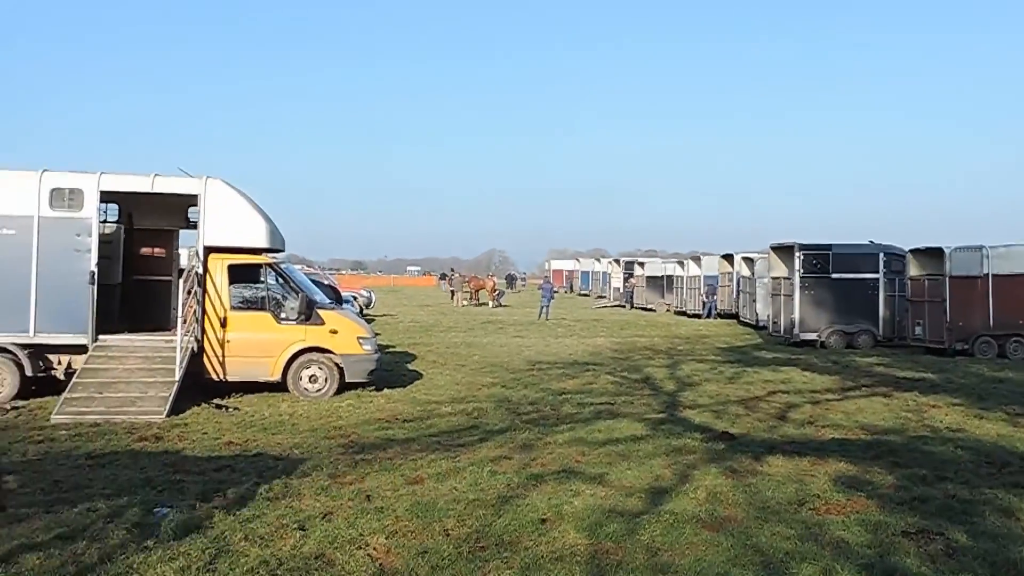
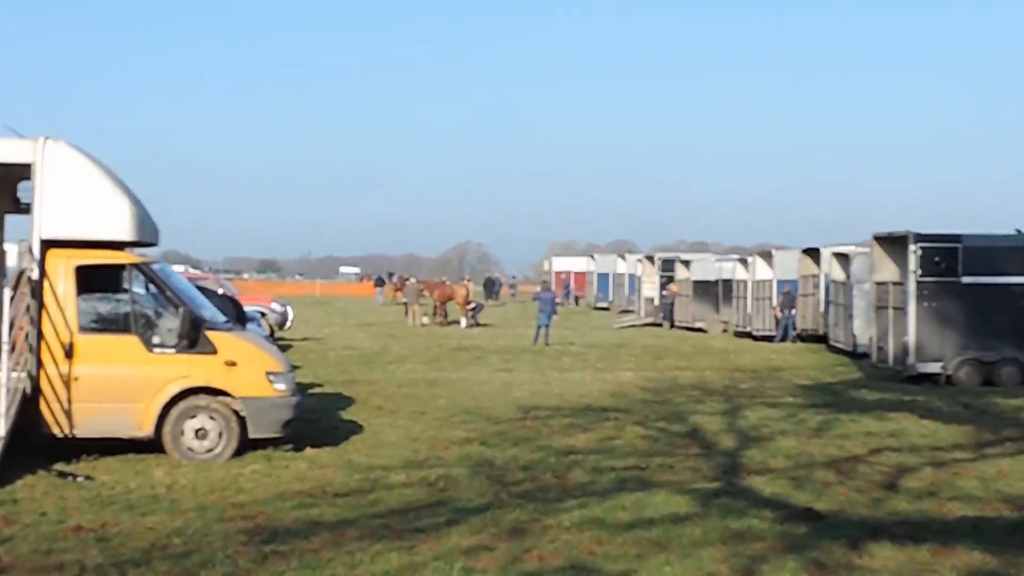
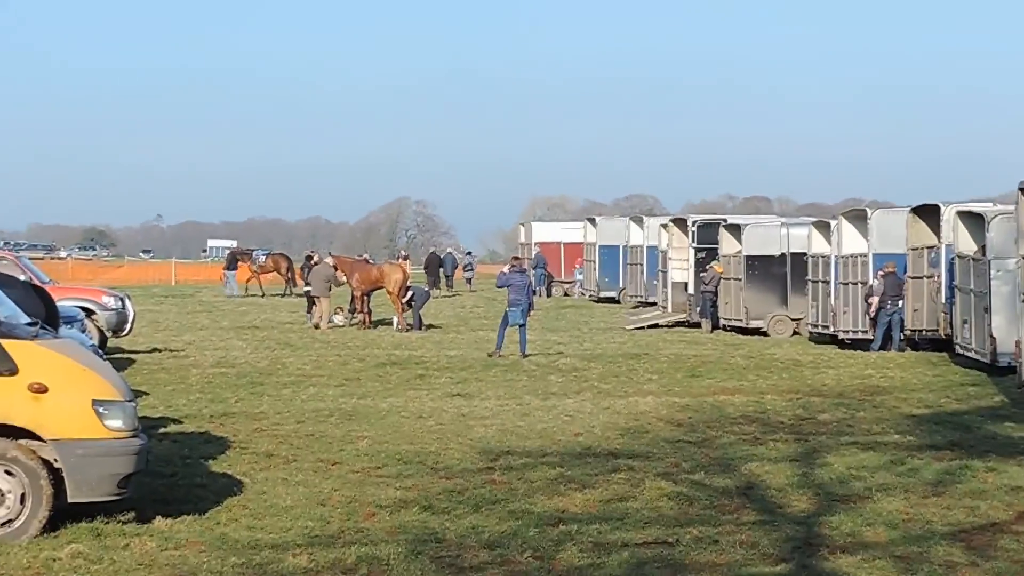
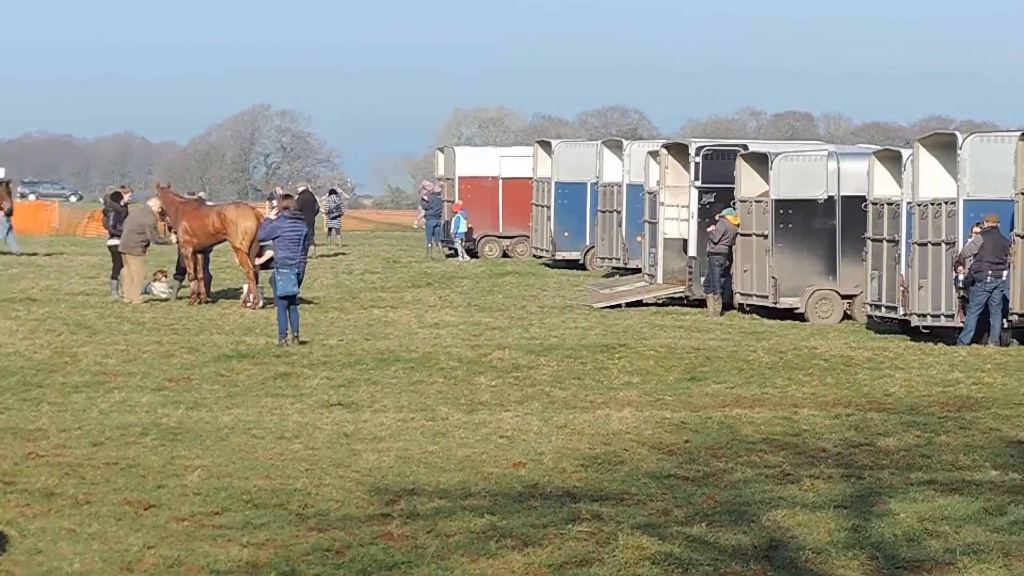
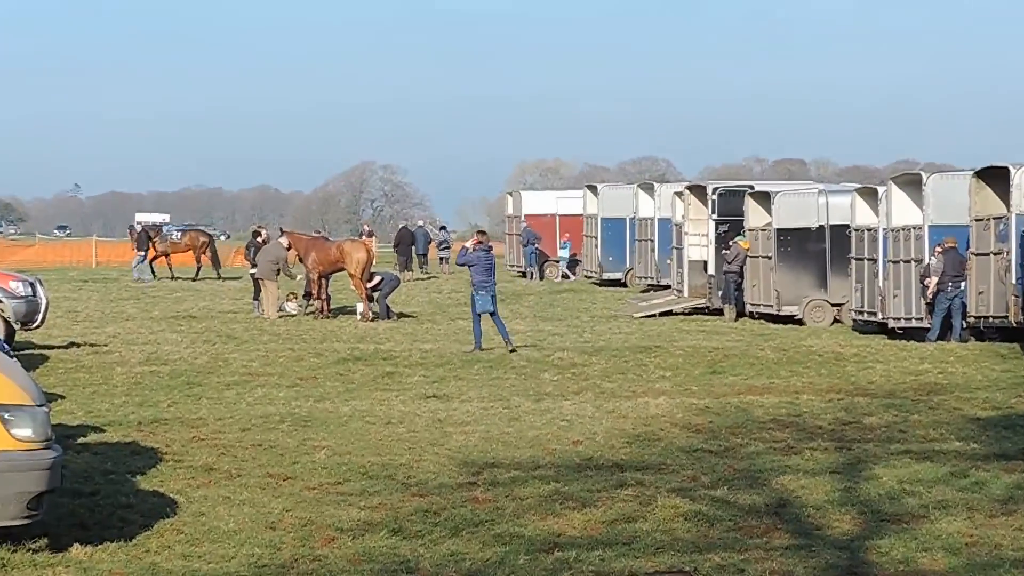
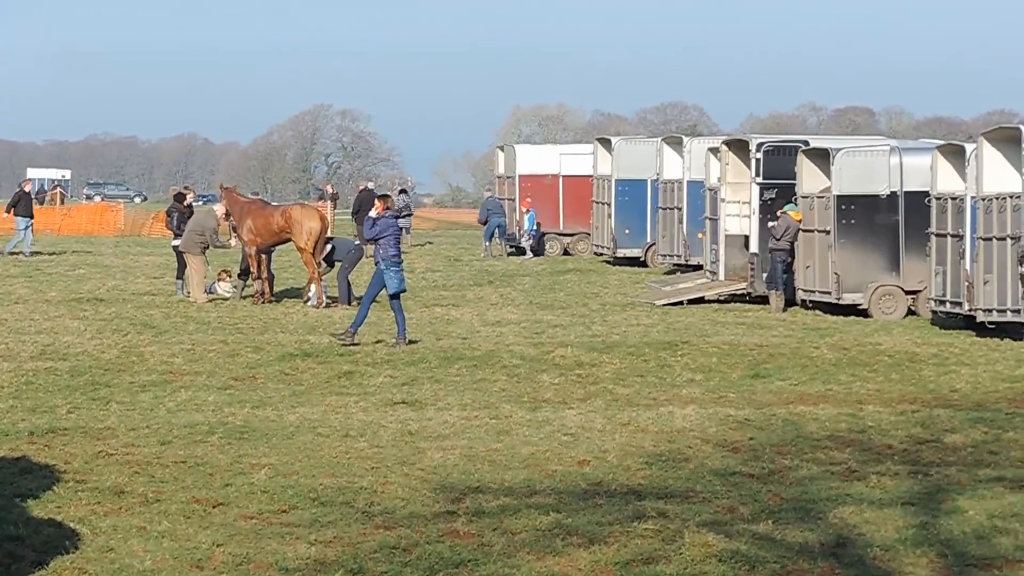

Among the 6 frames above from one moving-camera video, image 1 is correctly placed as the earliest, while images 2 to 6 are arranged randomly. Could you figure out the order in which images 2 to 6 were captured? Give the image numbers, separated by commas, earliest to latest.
2, 3, 5, 6, 4
